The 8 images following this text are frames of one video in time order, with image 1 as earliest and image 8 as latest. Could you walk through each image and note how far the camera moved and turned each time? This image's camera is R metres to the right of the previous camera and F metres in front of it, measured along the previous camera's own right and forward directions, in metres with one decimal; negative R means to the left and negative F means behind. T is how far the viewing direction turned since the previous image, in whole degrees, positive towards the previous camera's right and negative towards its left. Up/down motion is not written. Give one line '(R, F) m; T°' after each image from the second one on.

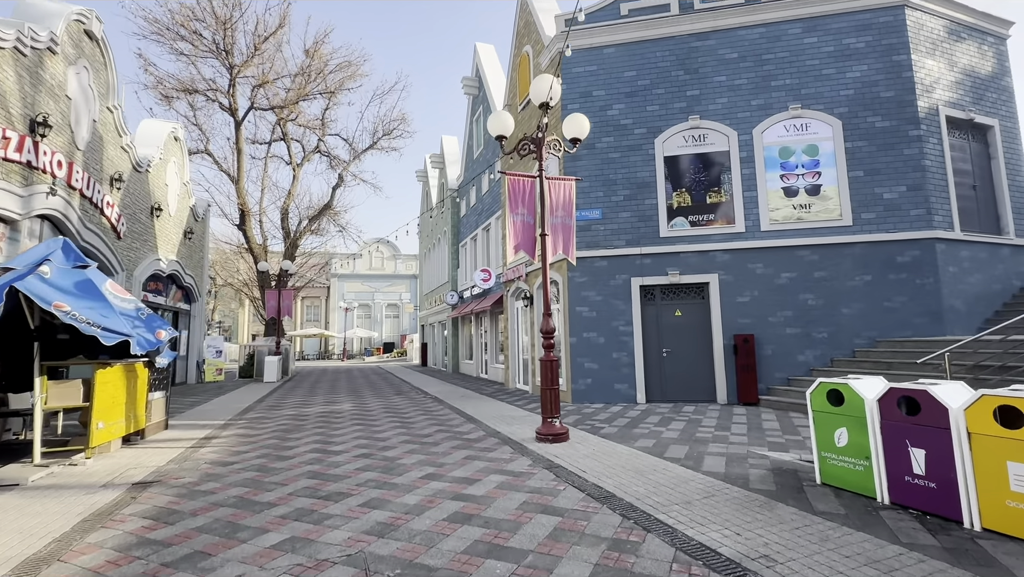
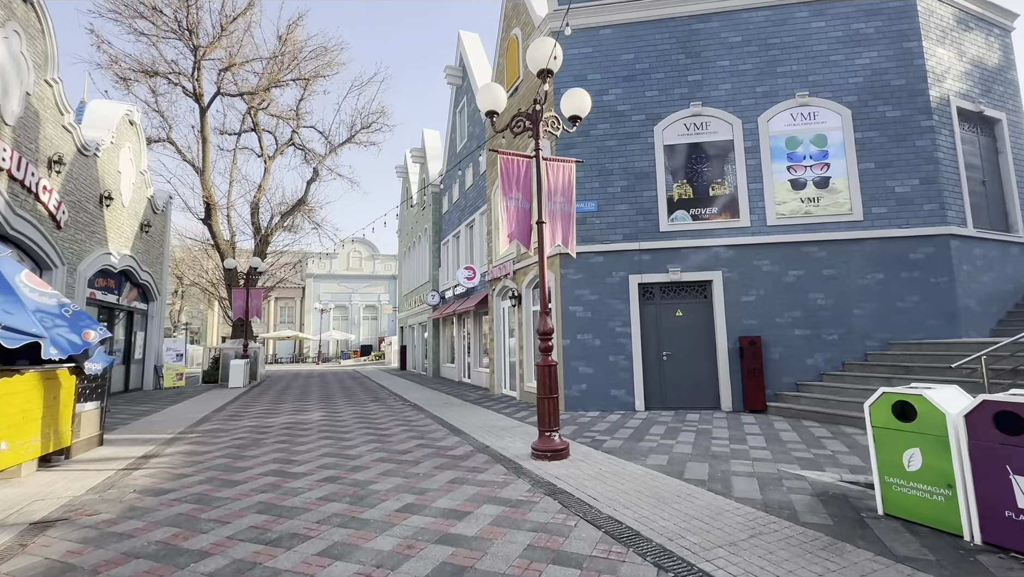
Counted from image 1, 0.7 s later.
(-0.2, +0.9) m; +2°
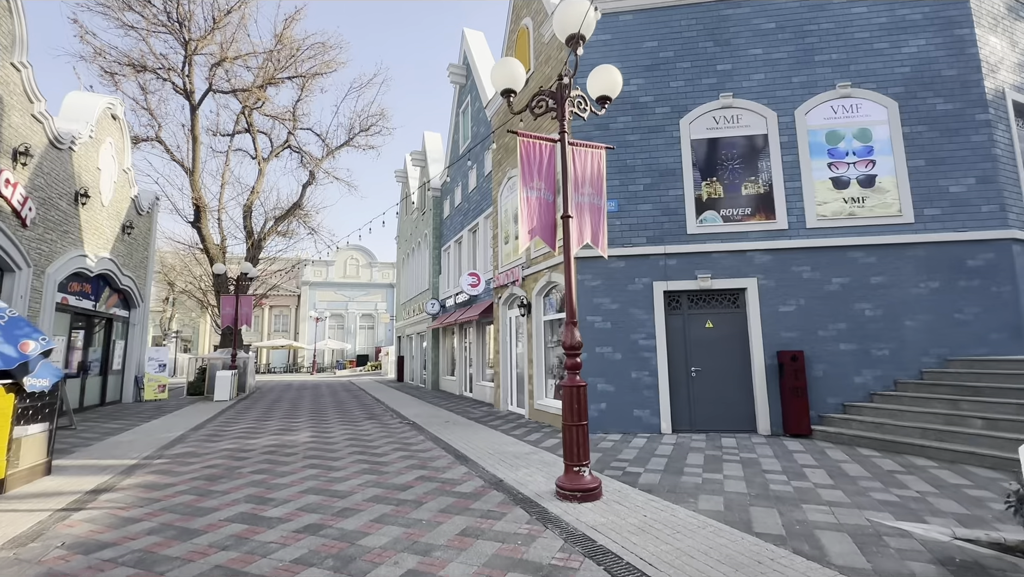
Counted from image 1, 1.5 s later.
(-0.3, +1.0) m; 0°
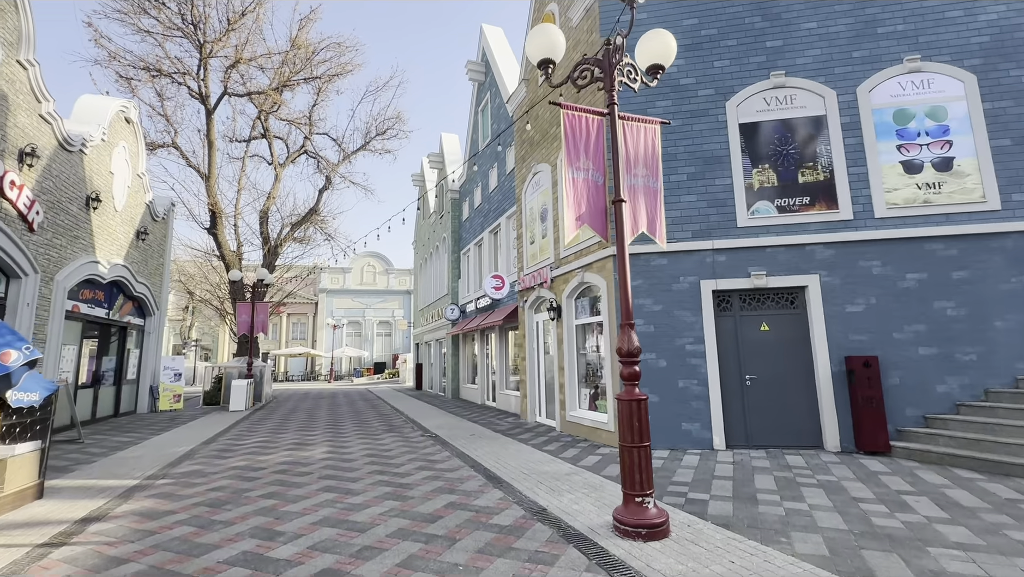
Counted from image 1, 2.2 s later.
(-0.3, +0.8) m; -2°
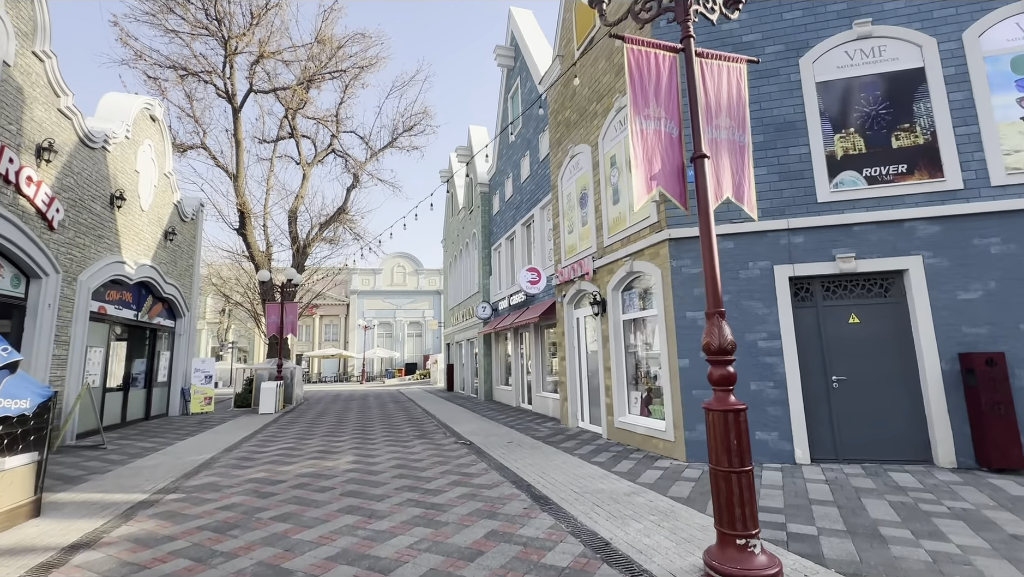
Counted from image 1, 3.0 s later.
(-0.2, +0.9) m; -4°
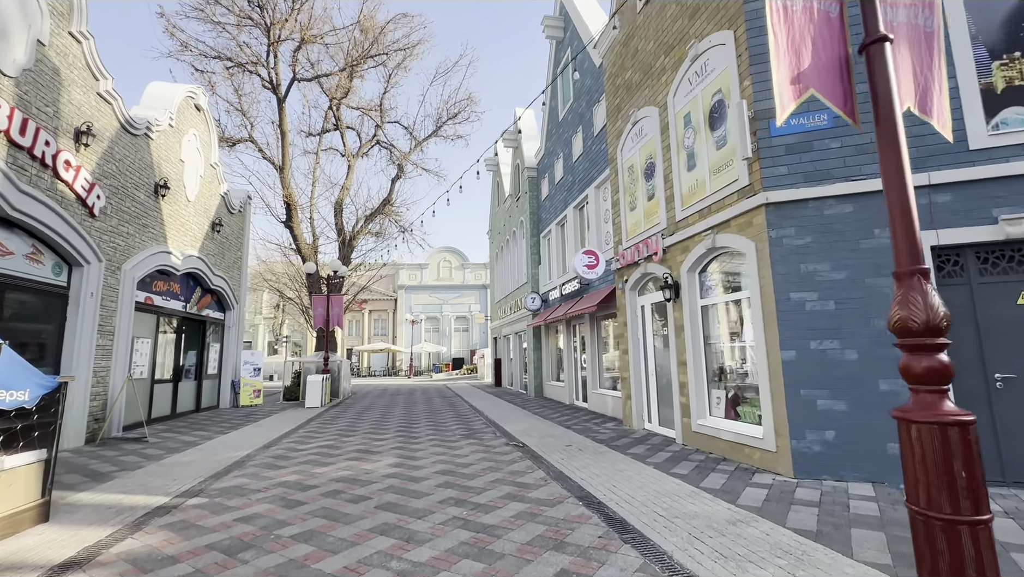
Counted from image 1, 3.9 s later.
(-0.2, +1.0) m; -6°
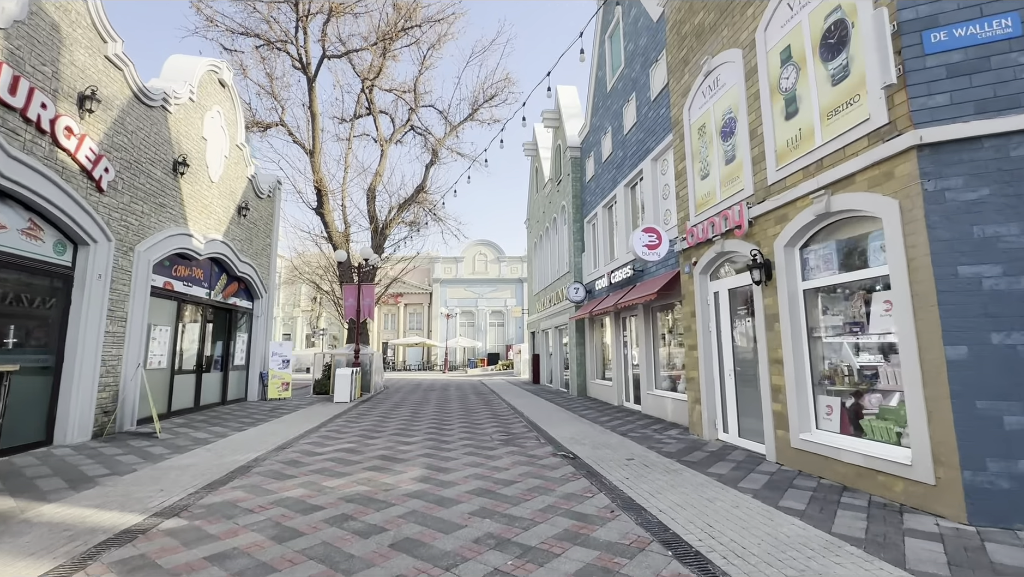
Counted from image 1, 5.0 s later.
(-0.2, +1.3) m; -4°
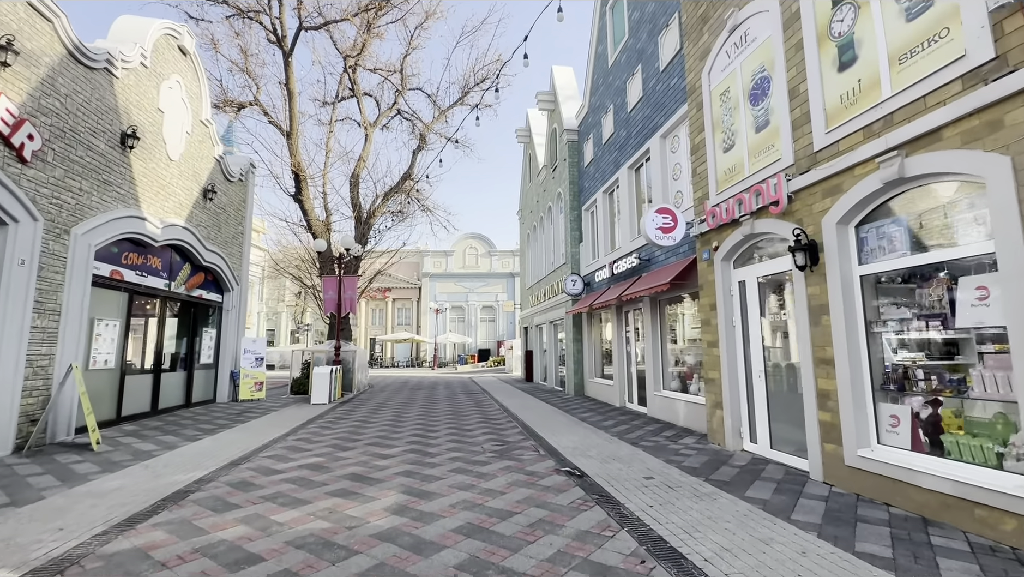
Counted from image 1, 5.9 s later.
(-0.1, +1.1) m; +1°
